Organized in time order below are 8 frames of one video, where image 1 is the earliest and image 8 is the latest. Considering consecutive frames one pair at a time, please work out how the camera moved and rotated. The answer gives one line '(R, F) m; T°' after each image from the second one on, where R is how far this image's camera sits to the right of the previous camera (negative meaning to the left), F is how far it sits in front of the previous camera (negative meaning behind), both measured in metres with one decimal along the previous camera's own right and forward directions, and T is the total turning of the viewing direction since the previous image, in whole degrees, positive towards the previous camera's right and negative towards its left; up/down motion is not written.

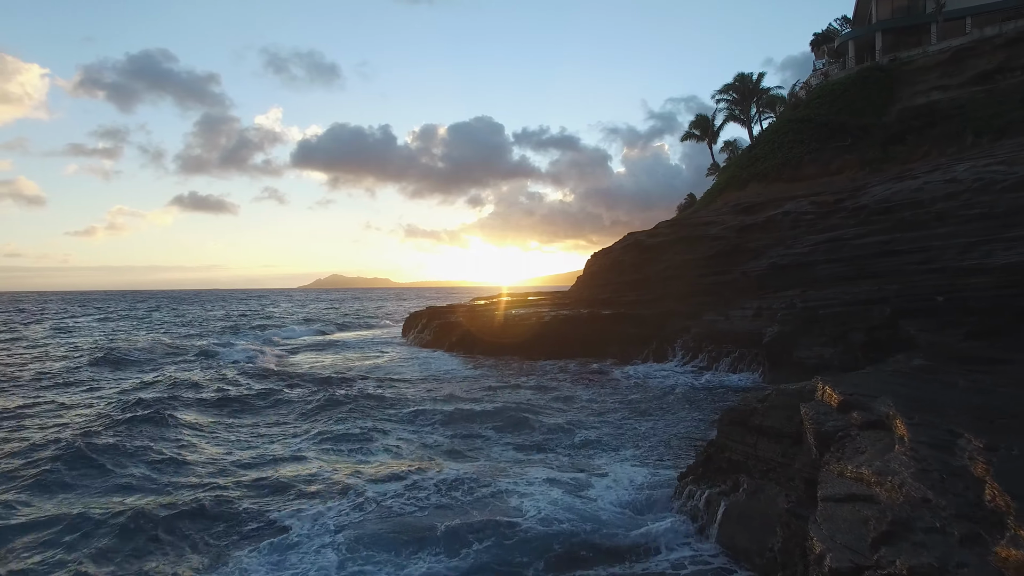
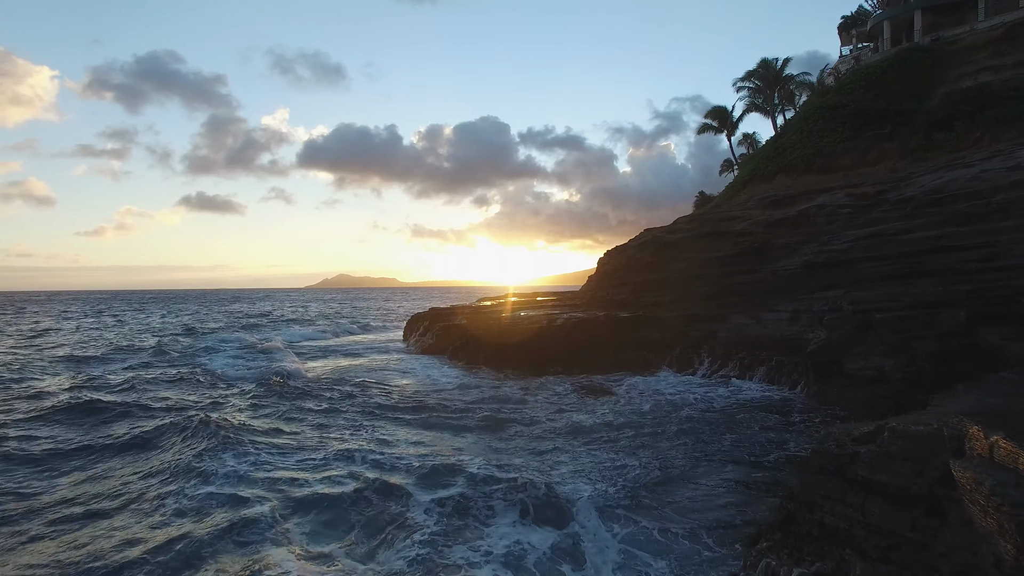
(-0.1, +1.7) m; 0°
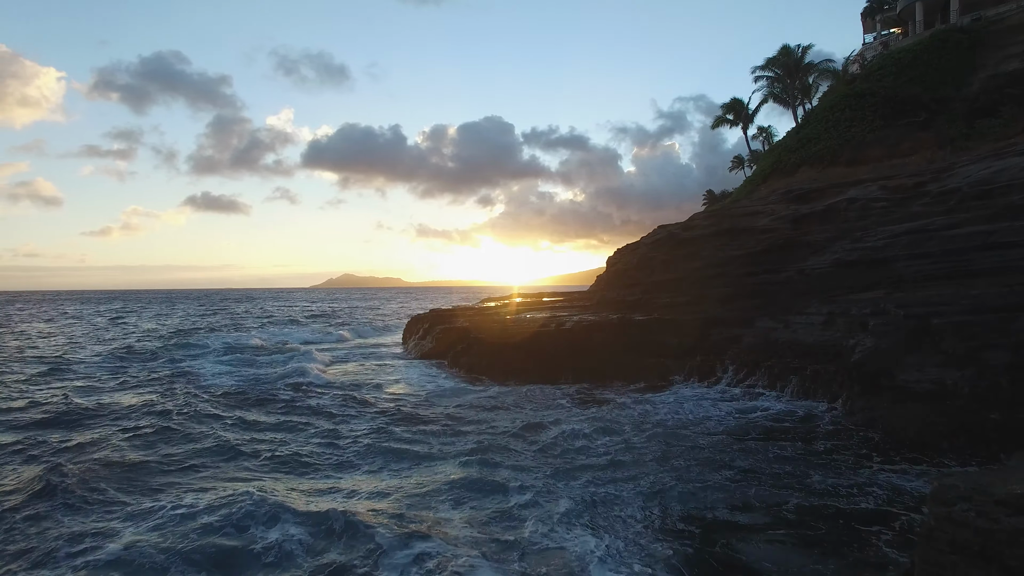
(0.0, +1.4) m; 0°
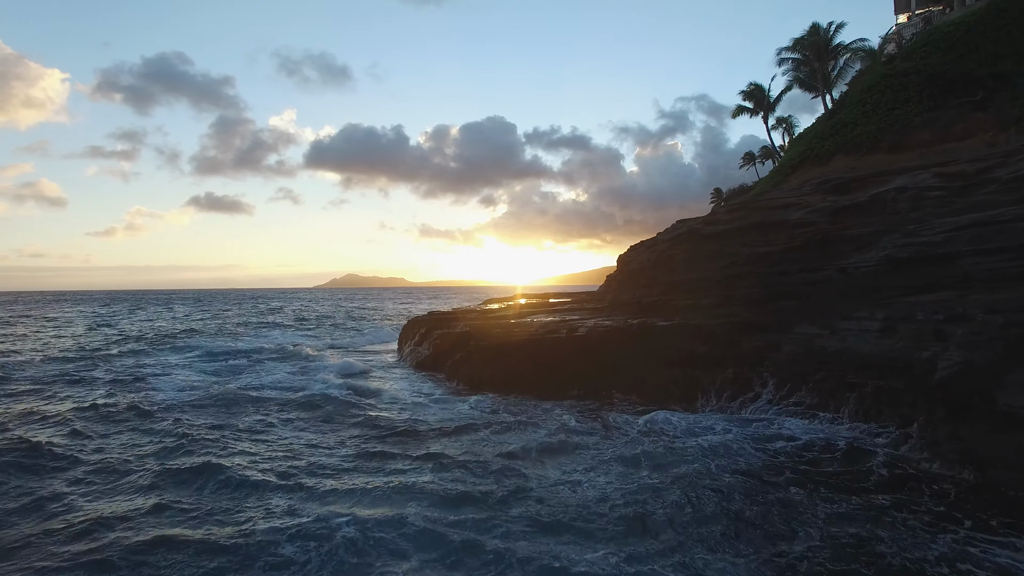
(-0.1, +2.0) m; 0°
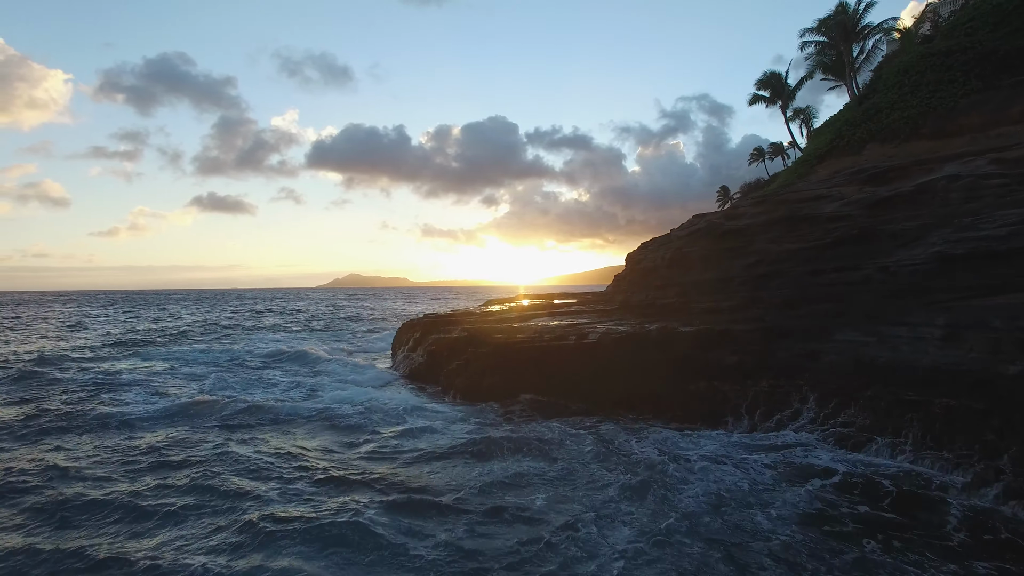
(0.0, +1.7) m; 0°
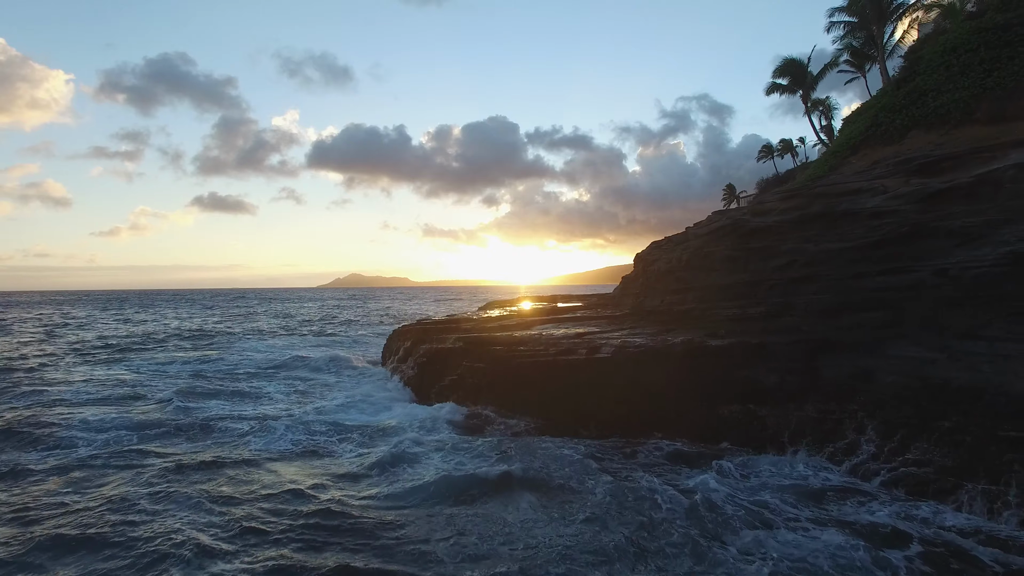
(0.0, +1.9) m; 0°
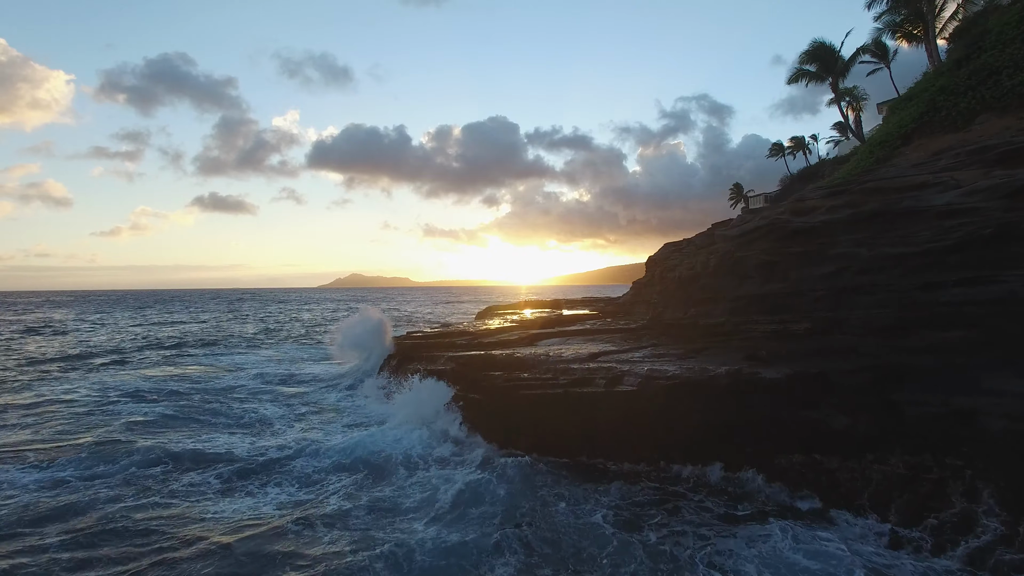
(0.0, +2.3) m; 0°
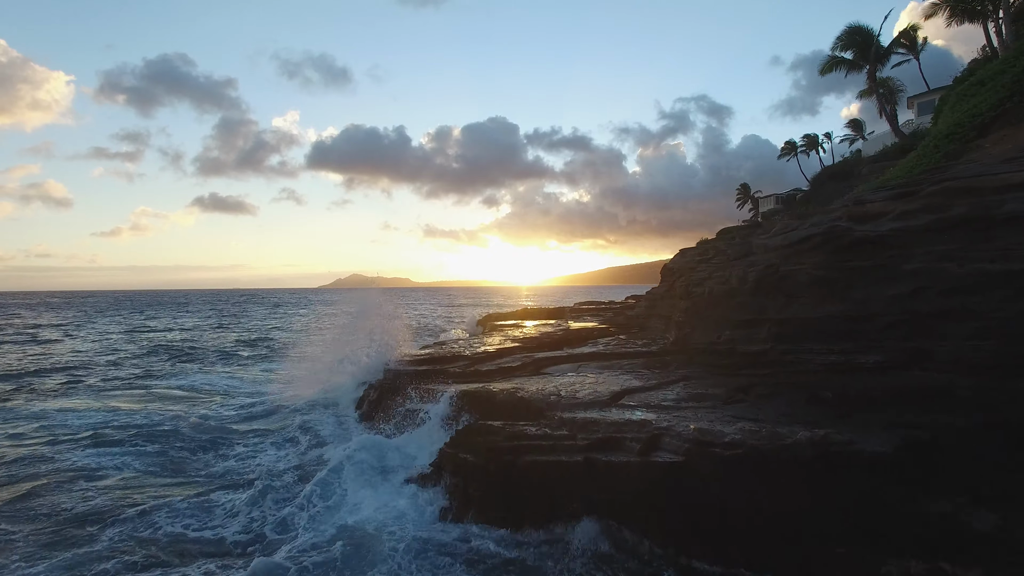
(0.0, +2.4) m; 0°
